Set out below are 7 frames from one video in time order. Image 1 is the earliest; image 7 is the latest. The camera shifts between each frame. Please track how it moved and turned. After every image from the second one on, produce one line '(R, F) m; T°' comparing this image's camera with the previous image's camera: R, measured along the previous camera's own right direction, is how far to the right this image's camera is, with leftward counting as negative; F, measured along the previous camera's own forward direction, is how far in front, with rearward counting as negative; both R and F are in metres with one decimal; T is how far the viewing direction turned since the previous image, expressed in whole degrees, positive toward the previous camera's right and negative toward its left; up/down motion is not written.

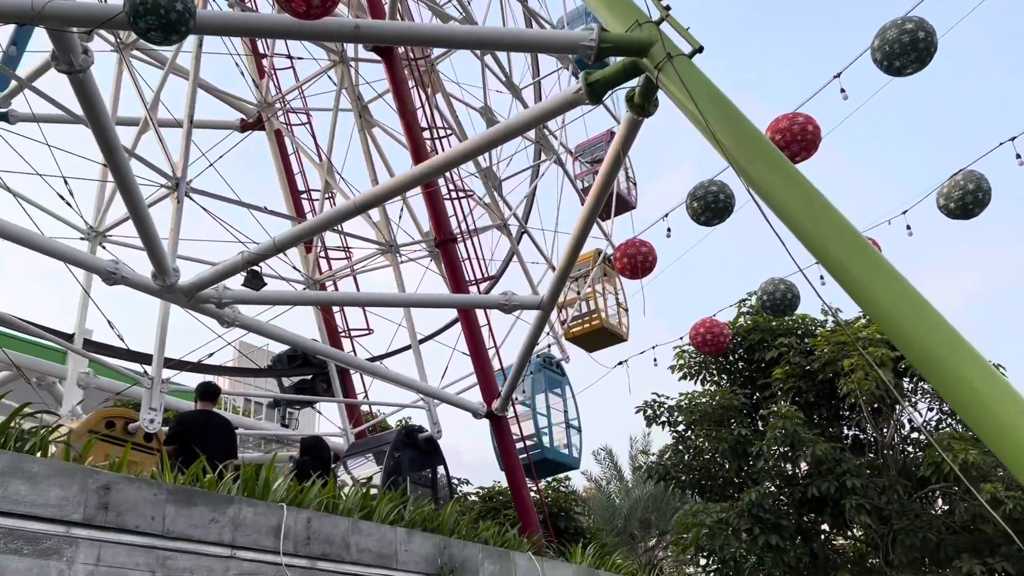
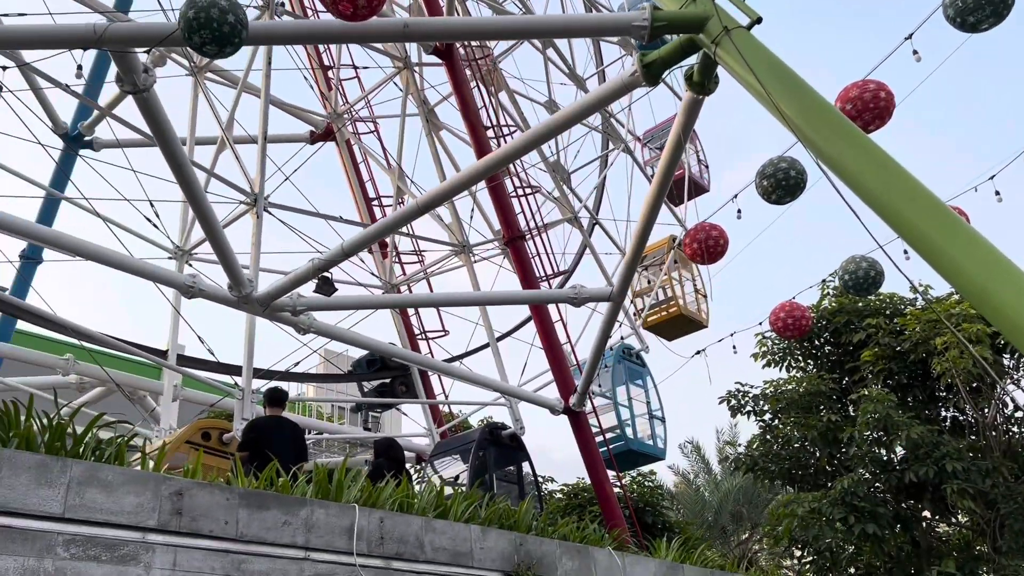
(+0.1, +0.1) m; -5°
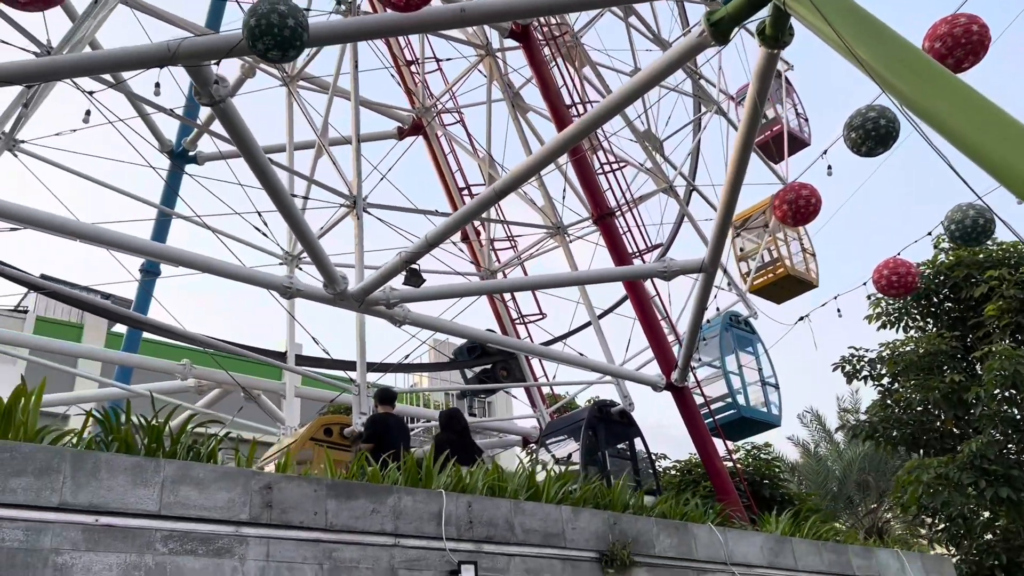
(+0.2, +0.1) m; -7°
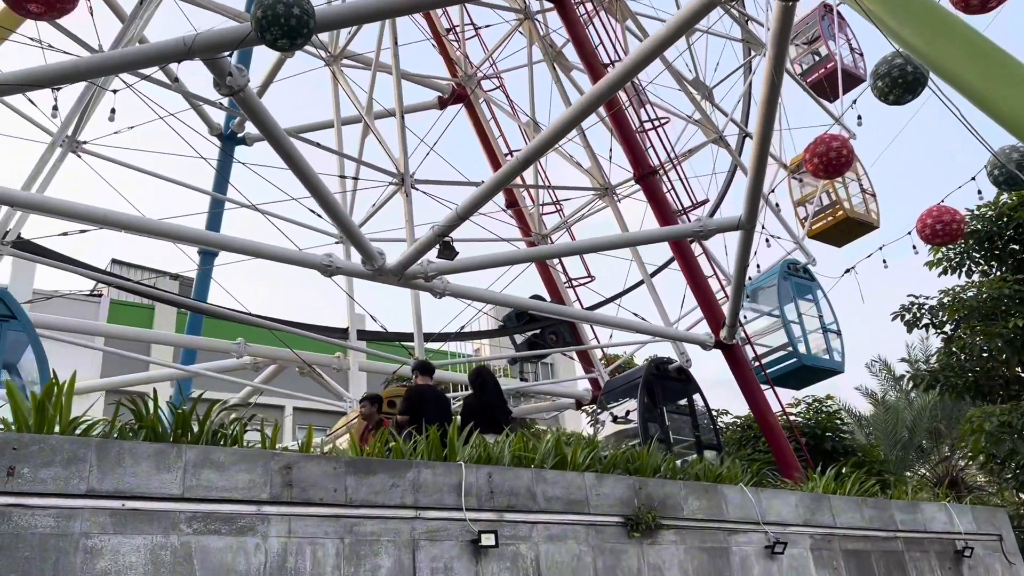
(+0.4, 0.0) m; -4°
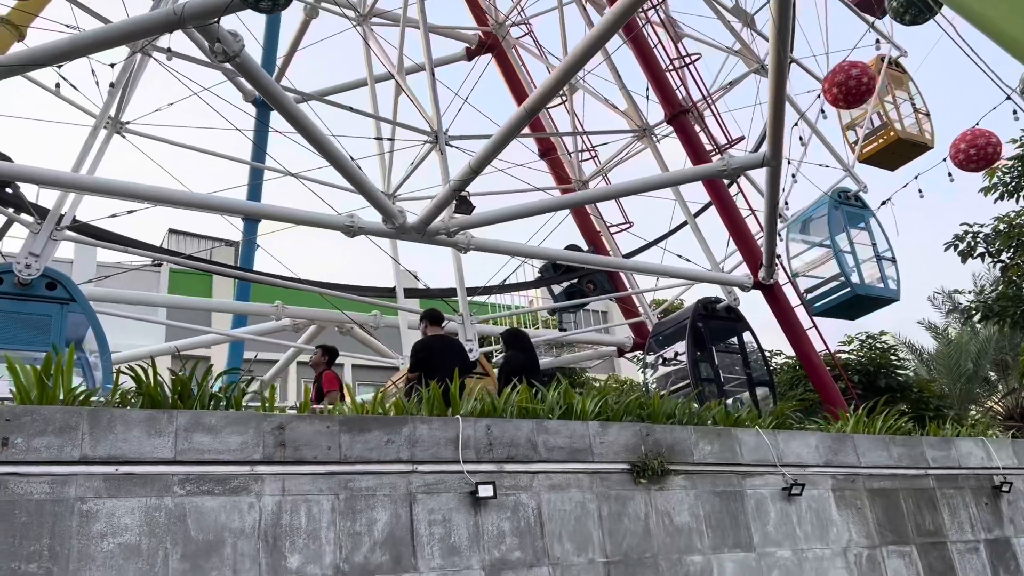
(+0.5, +0.1) m; -4°
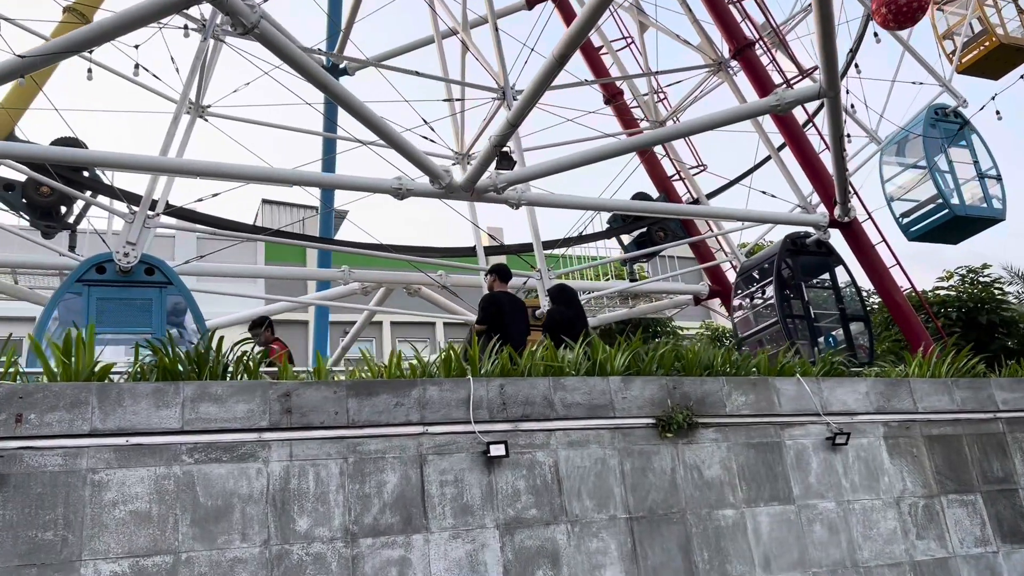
(+0.6, +0.1) m; -7°
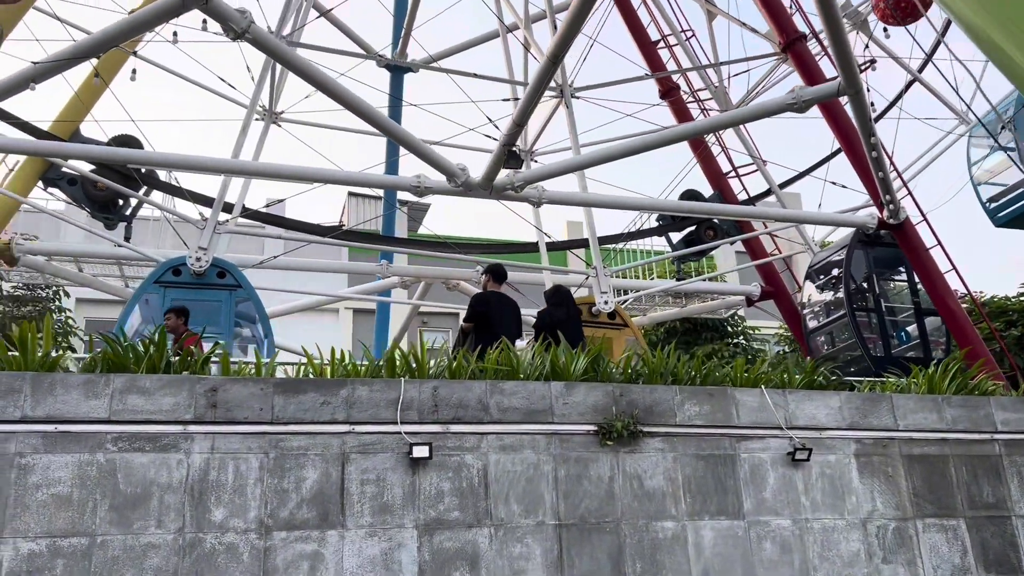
(+1.2, 0.0) m; -7°
